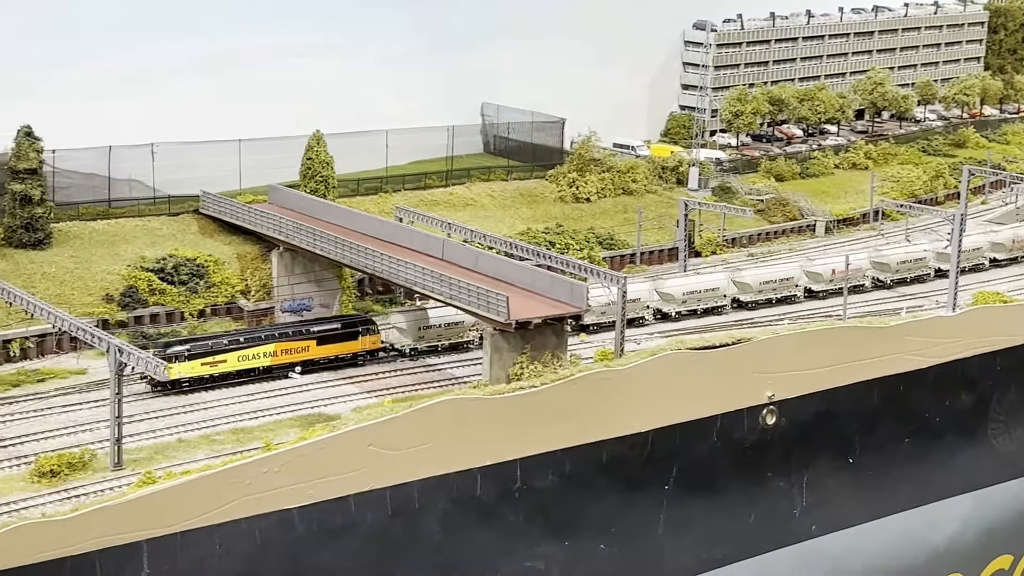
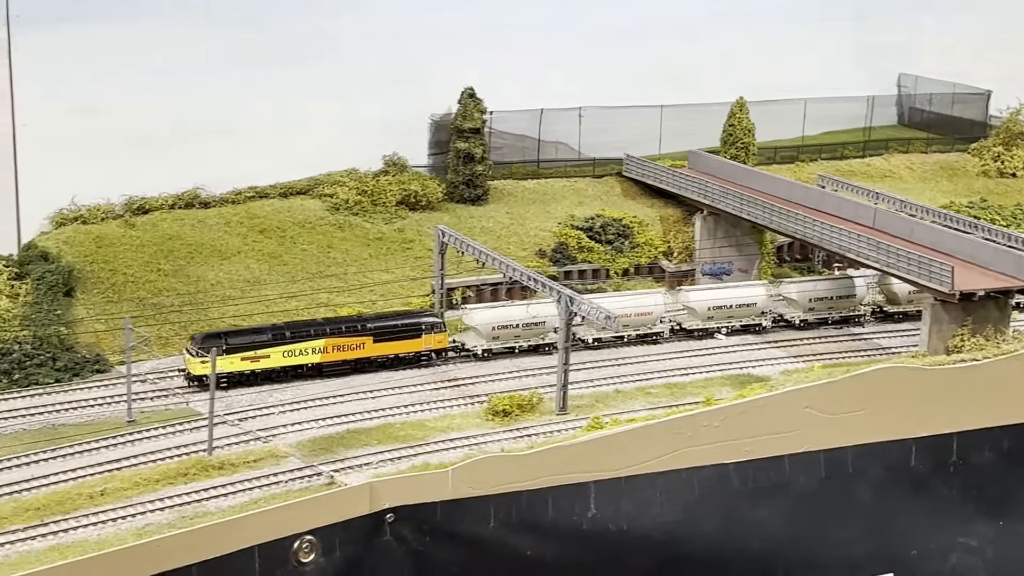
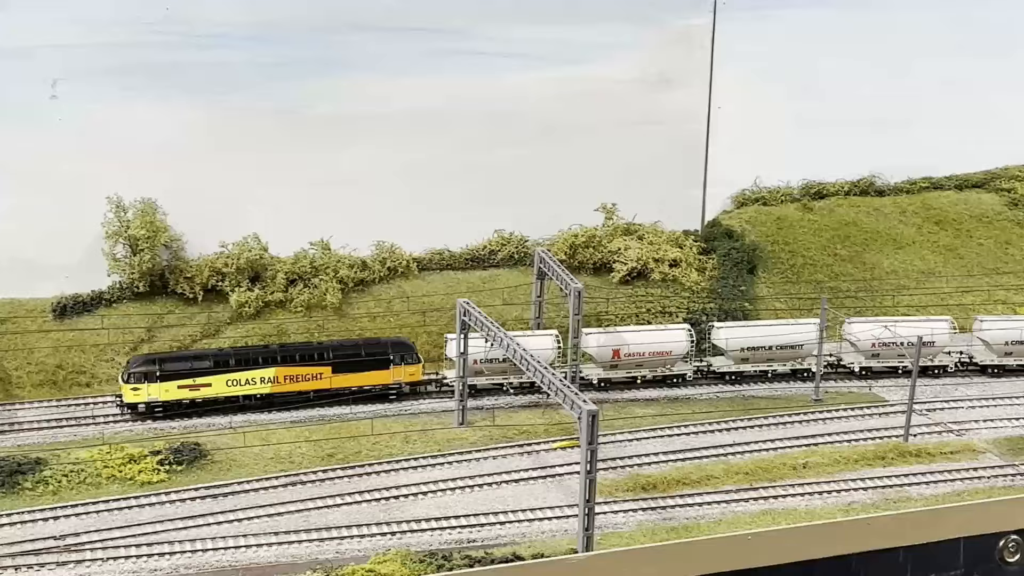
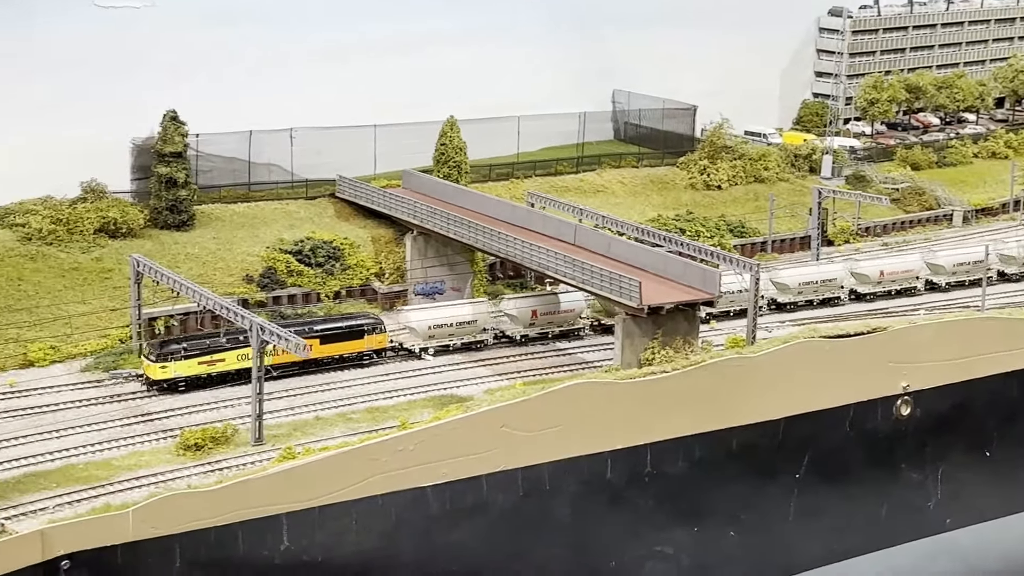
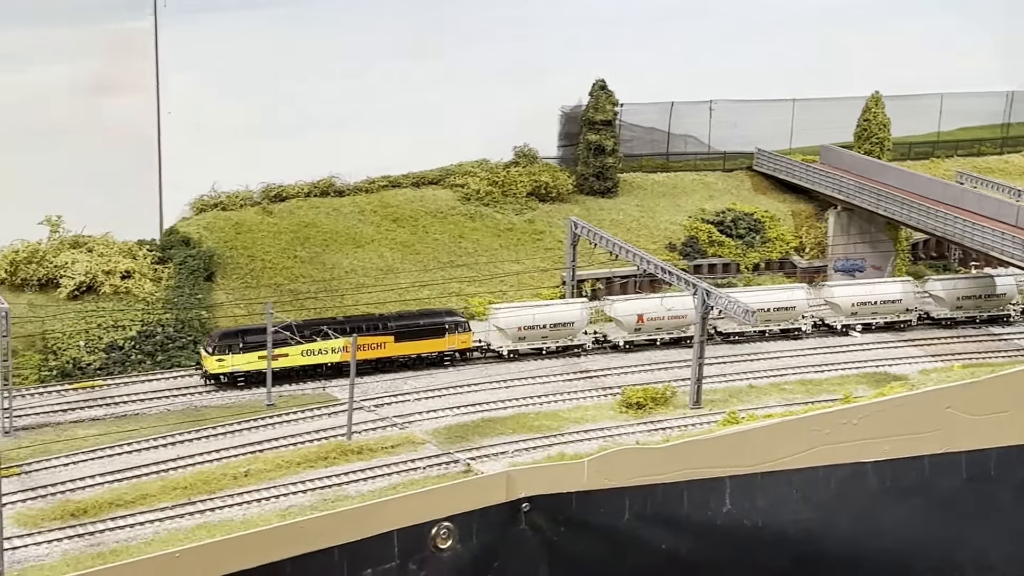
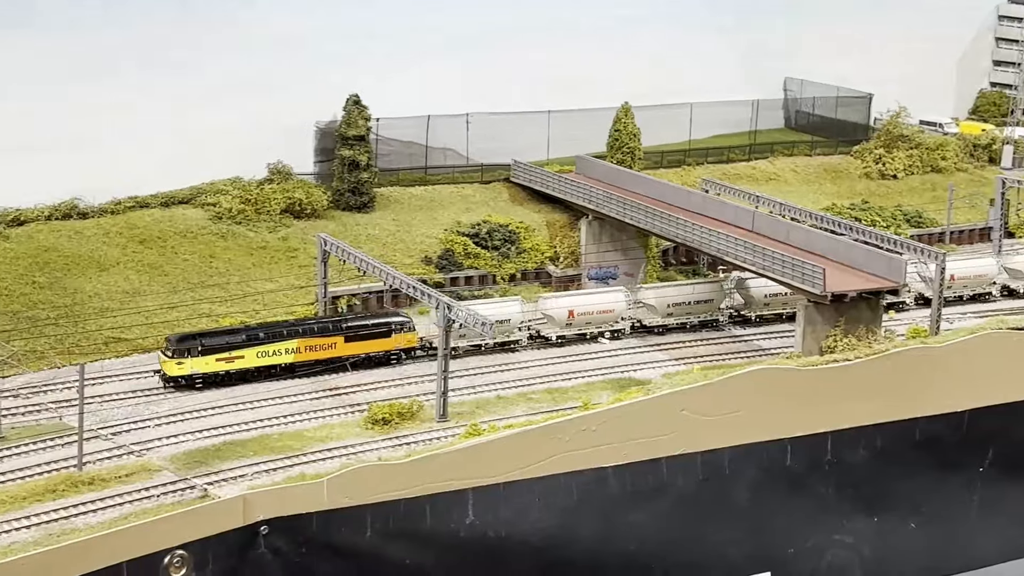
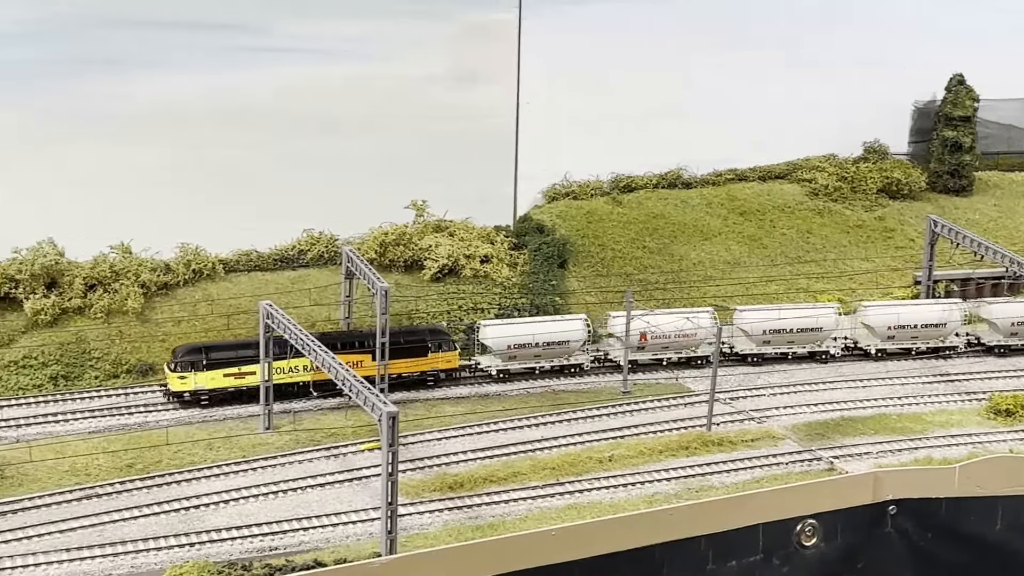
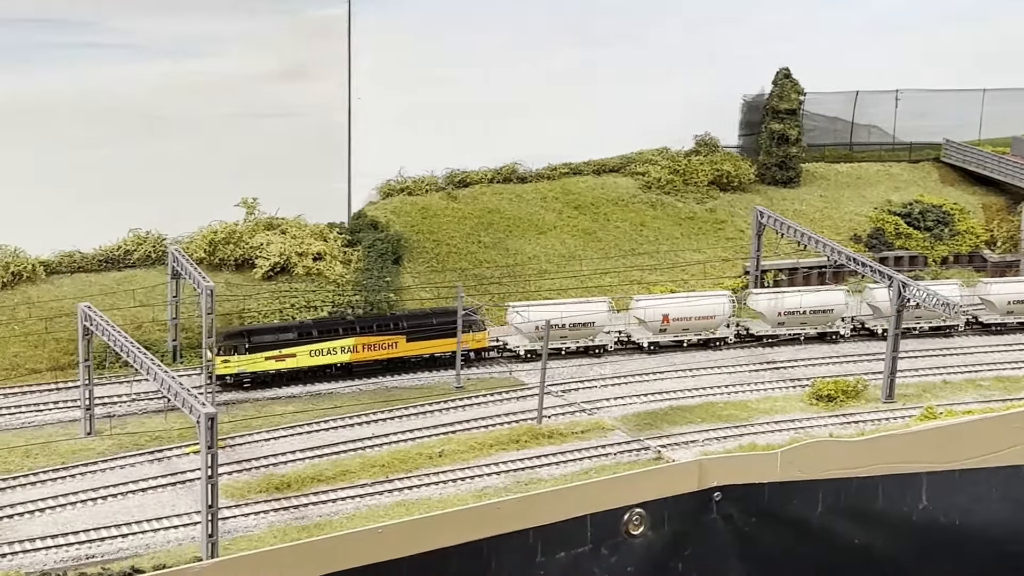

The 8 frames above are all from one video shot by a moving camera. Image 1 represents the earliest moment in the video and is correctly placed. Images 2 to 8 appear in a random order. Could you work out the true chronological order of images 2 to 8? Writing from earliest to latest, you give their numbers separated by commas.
4, 6, 2, 5, 8, 7, 3
